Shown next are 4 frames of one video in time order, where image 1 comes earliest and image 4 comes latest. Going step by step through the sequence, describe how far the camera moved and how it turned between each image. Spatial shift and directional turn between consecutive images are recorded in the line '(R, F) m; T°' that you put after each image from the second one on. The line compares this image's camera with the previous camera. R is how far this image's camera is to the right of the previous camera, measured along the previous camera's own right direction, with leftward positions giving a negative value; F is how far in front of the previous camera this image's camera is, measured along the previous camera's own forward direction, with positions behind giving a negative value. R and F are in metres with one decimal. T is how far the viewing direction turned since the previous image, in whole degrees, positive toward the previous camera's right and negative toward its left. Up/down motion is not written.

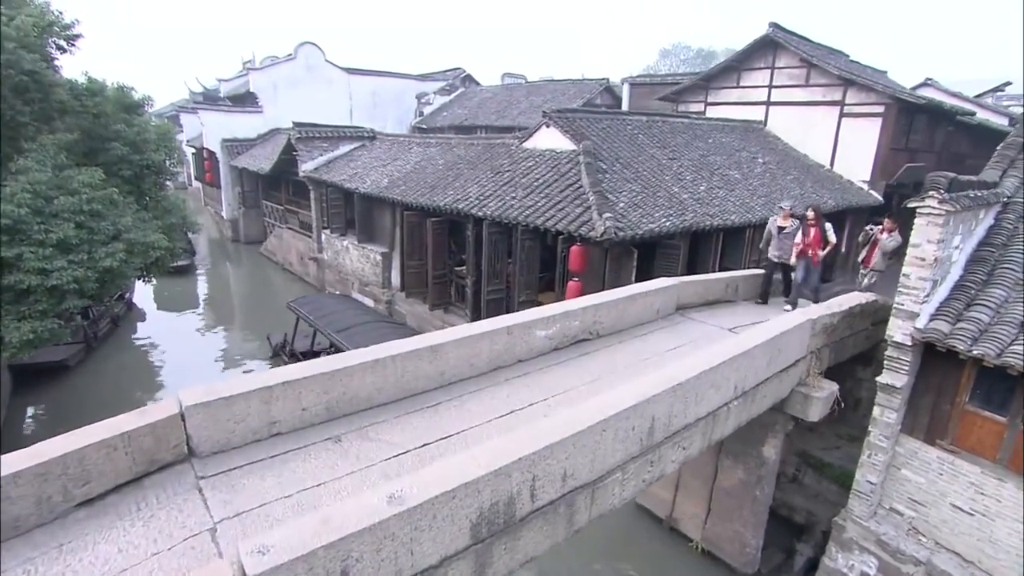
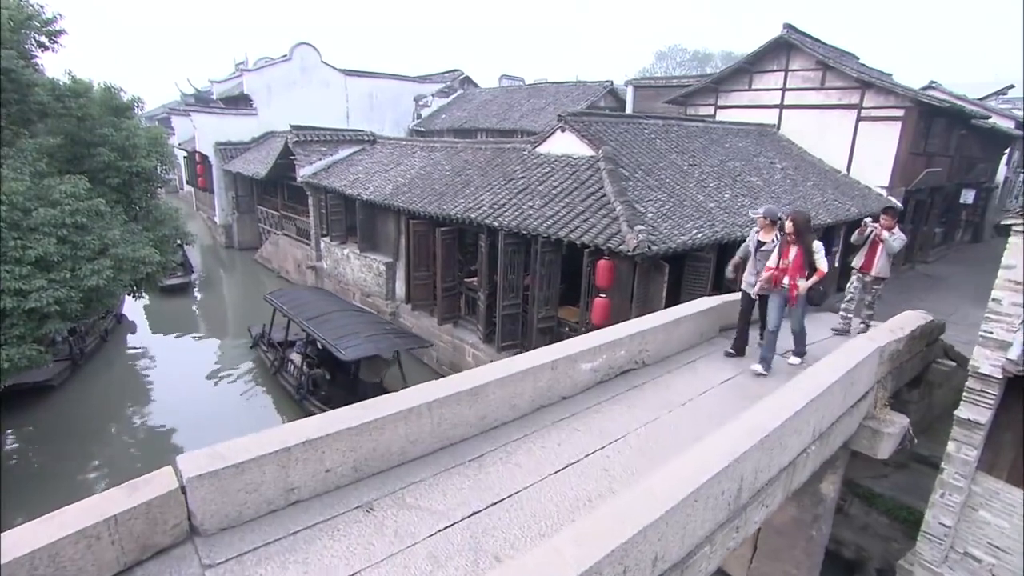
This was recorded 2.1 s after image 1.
(-0.4, +0.6) m; +1°
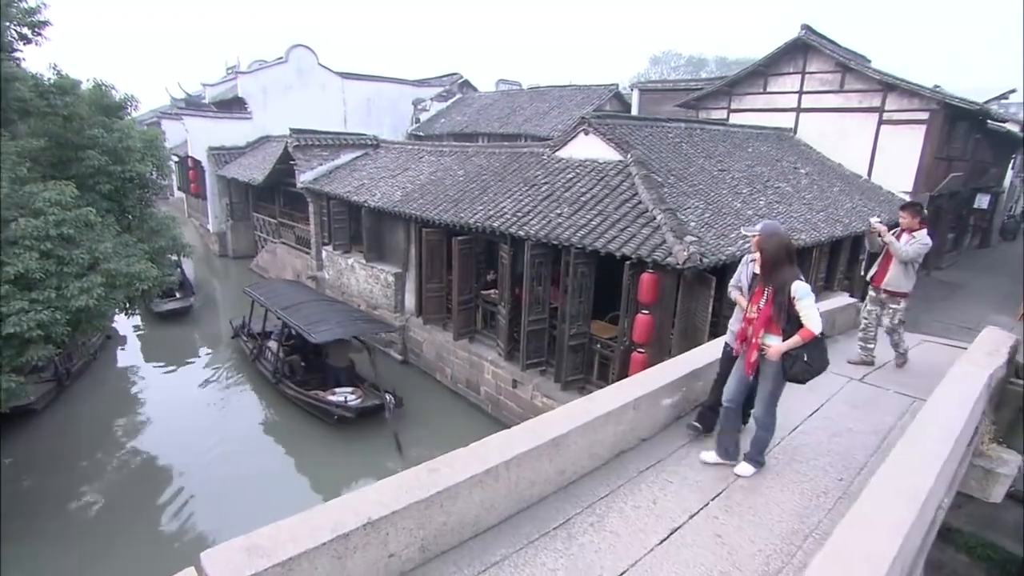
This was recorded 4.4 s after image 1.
(-0.6, +0.7) m; +1°
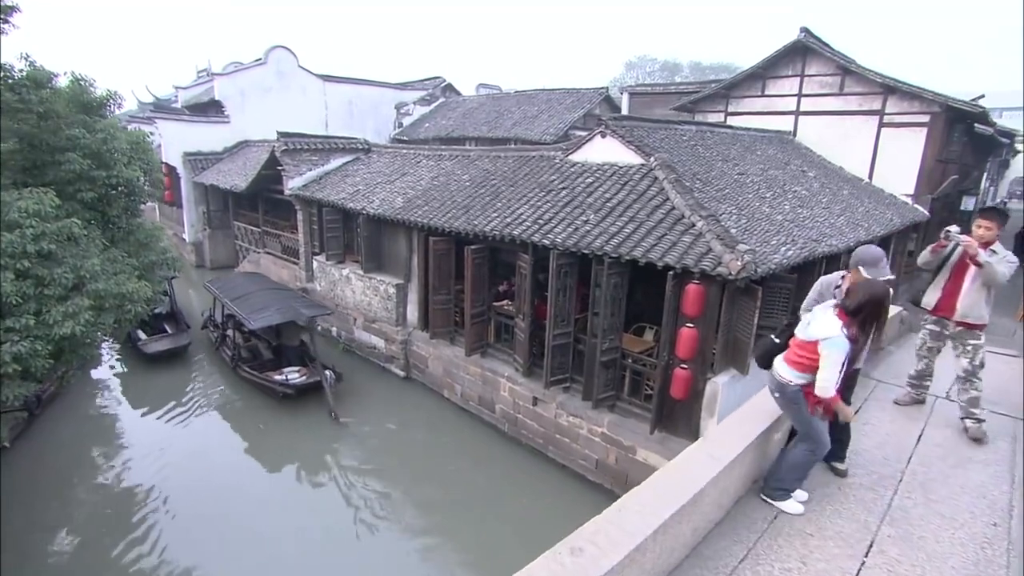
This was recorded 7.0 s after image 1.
(-0.7, +0.6) m; +3°
